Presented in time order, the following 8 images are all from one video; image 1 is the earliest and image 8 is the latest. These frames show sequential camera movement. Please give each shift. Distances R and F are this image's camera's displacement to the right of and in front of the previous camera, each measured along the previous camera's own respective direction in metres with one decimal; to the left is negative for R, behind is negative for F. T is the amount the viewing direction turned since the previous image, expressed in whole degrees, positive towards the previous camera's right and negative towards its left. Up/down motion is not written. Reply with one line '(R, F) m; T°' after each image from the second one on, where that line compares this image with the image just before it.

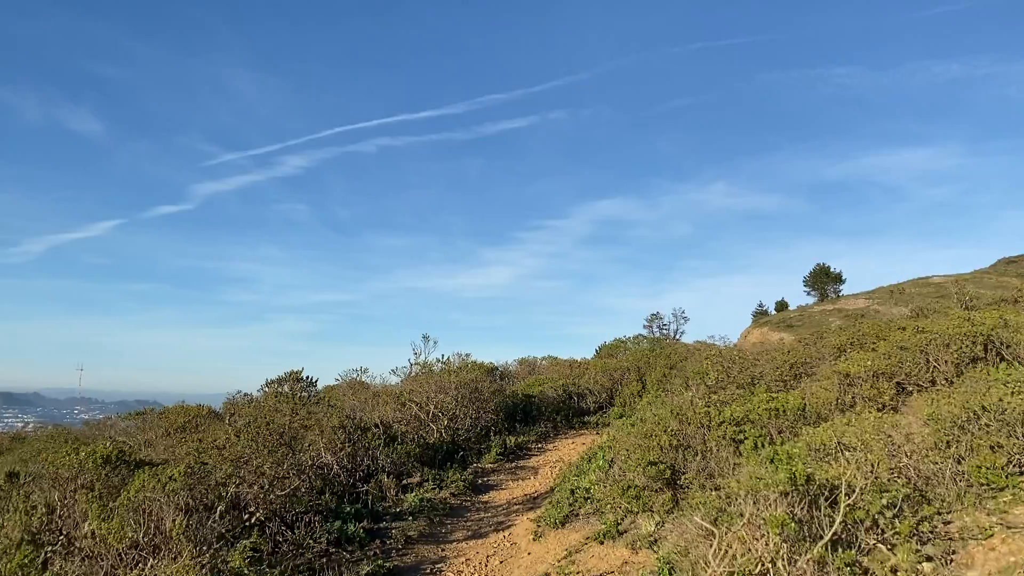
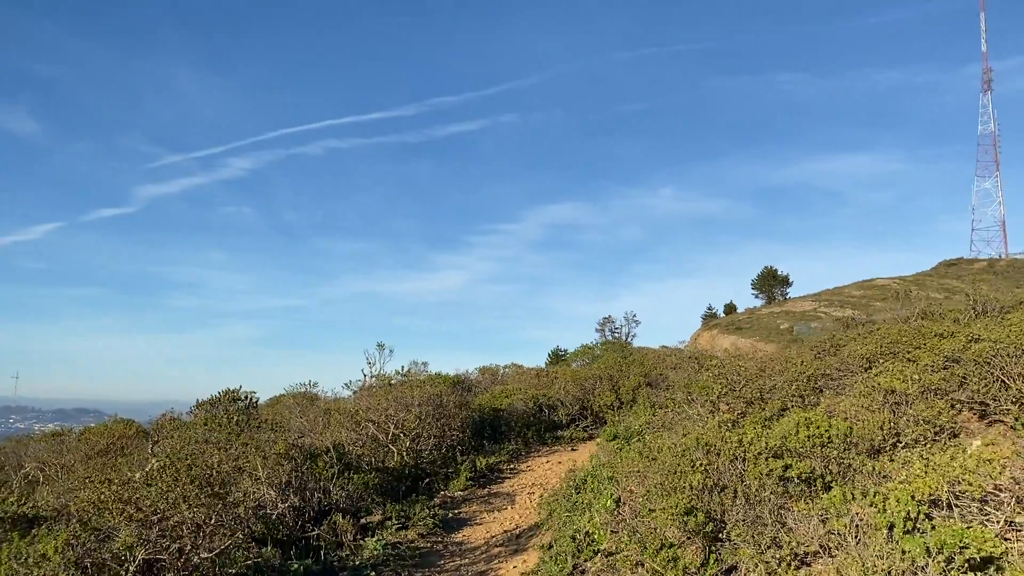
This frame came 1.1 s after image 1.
(-0.3, +1.4) m; +3°
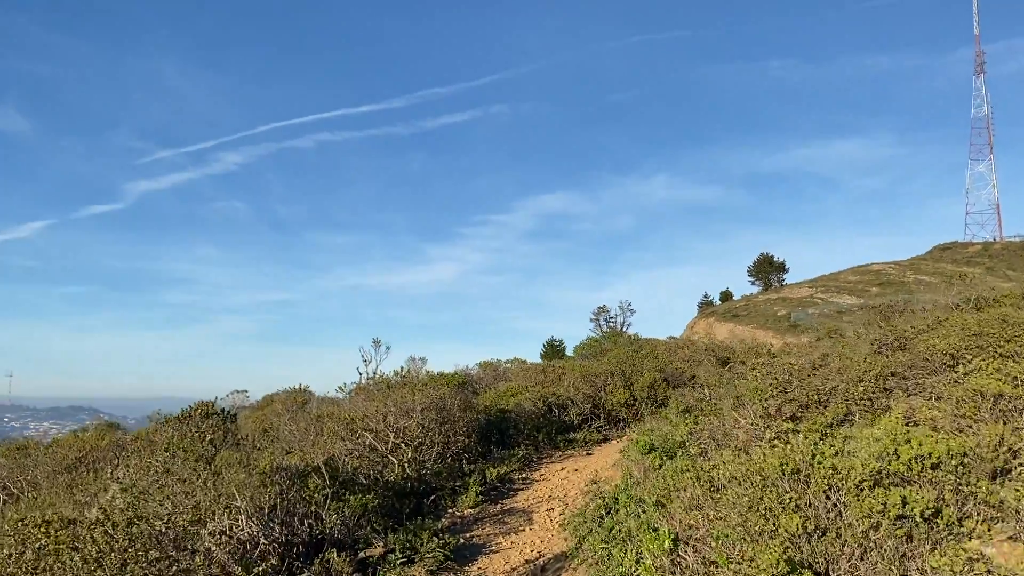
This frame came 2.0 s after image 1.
(-0.2, +1.2) m; 0°
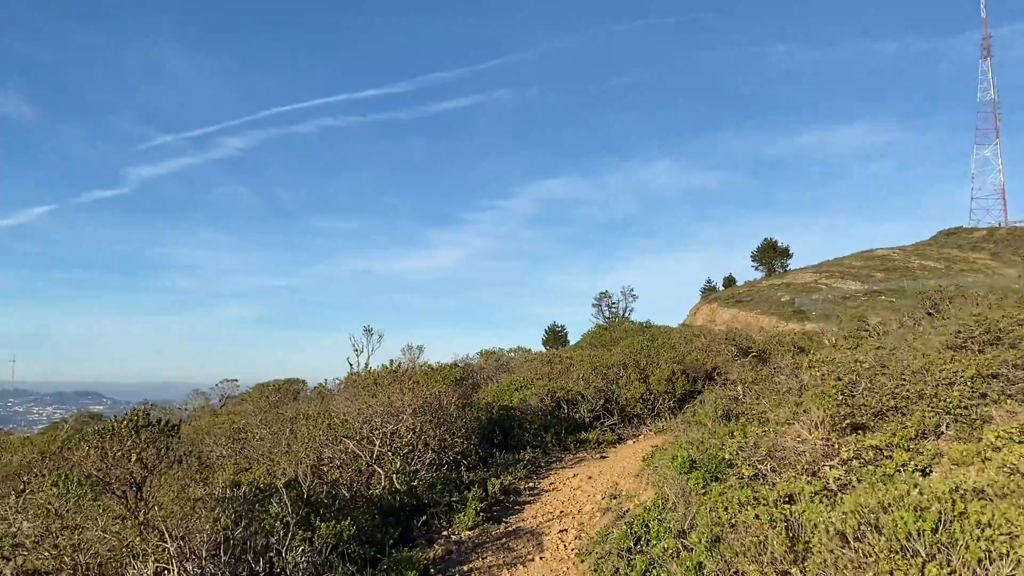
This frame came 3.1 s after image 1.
(0.0, +1.5) m; 0°
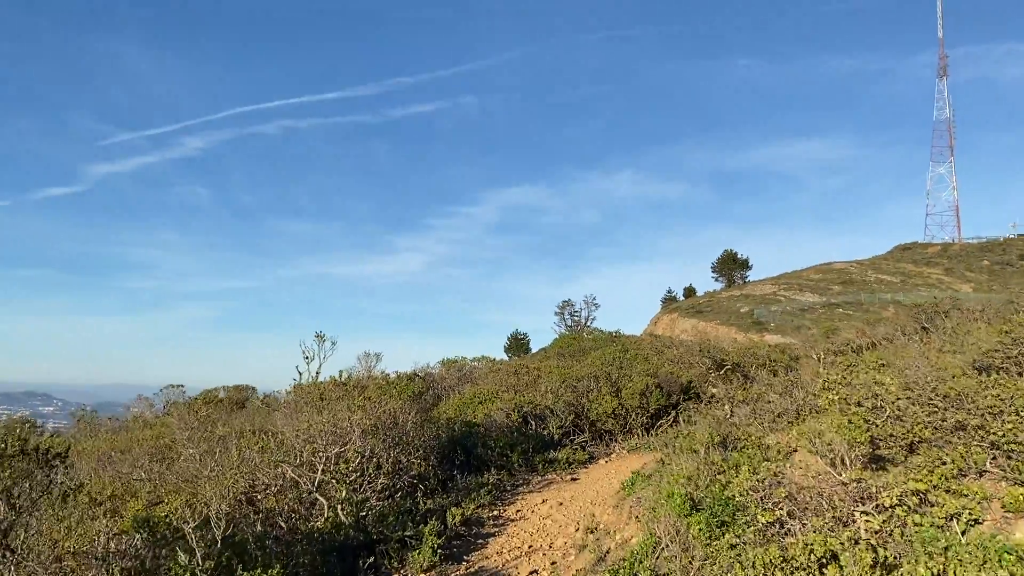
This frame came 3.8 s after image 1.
(0.0, +1.1) m; +2°
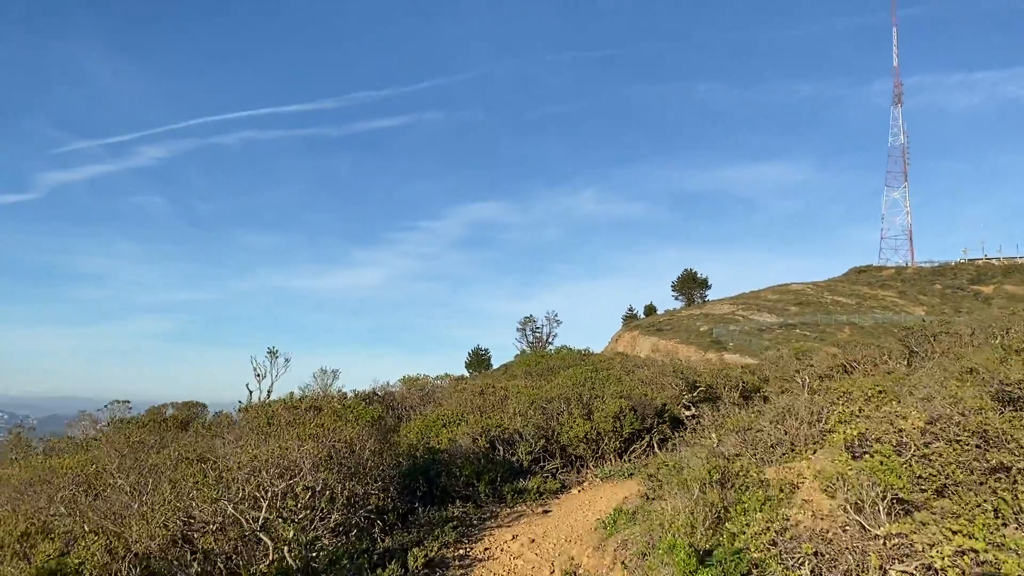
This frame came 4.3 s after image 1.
(-0.1, +0.8) m; +3°
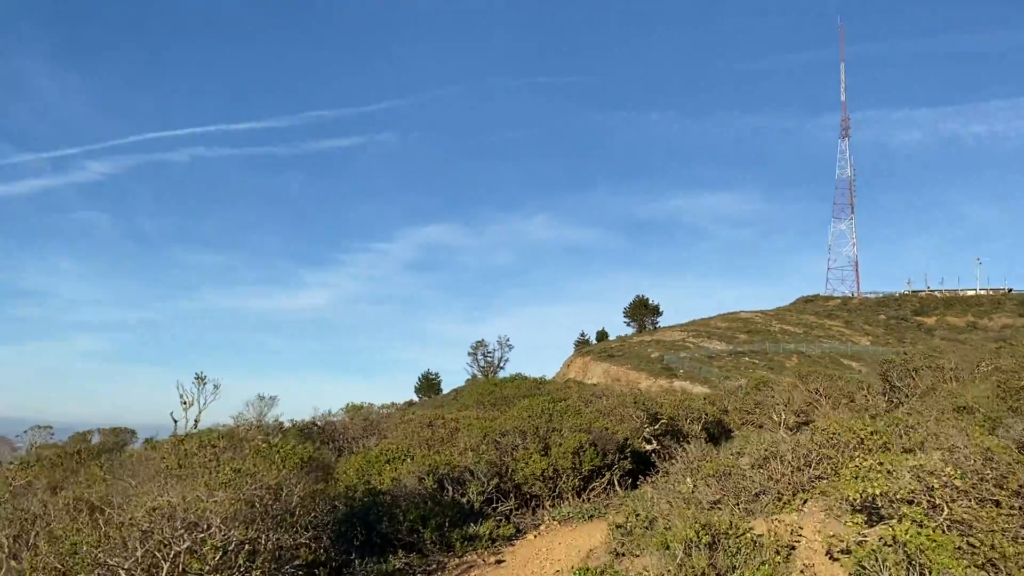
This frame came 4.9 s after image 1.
(0.0, +1.0) m; +3°
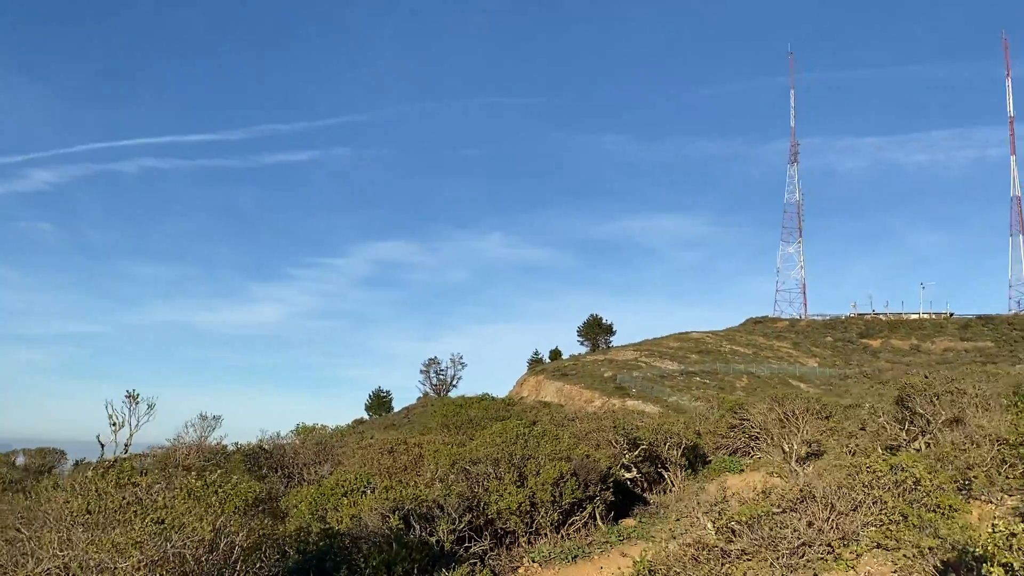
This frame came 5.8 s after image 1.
(-0.3, +1.2) m; +3°
